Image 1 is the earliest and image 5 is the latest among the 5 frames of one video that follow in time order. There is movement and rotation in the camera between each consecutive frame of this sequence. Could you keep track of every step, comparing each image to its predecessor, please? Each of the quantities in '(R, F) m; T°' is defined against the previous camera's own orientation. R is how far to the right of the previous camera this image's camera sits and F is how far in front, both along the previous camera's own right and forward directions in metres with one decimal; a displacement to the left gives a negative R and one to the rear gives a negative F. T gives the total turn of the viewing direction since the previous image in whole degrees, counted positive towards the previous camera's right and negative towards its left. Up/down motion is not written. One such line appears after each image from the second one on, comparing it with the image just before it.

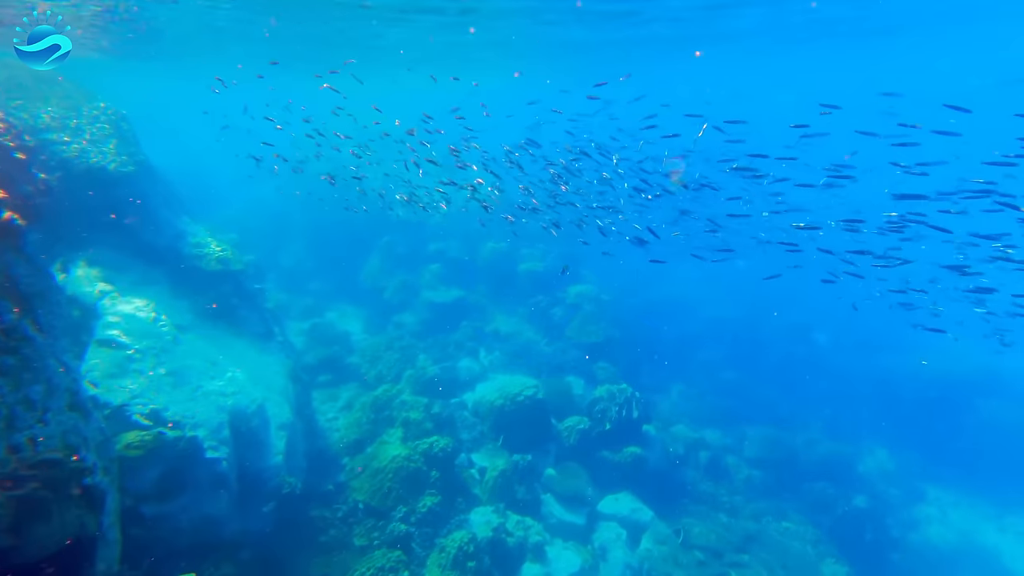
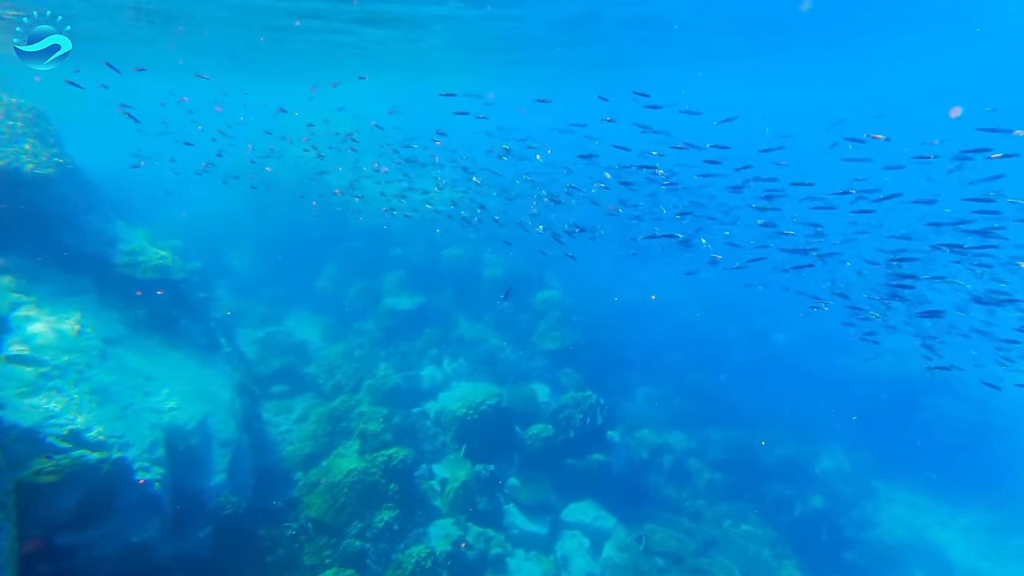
(+0.8, +0.6) m; +3°
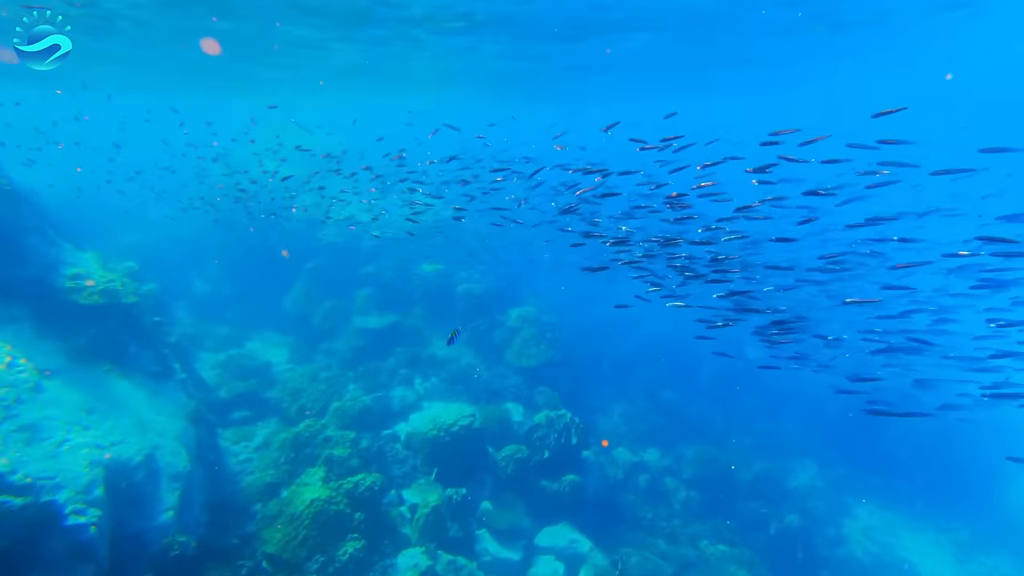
(+0.6, +0.6) m; +2°
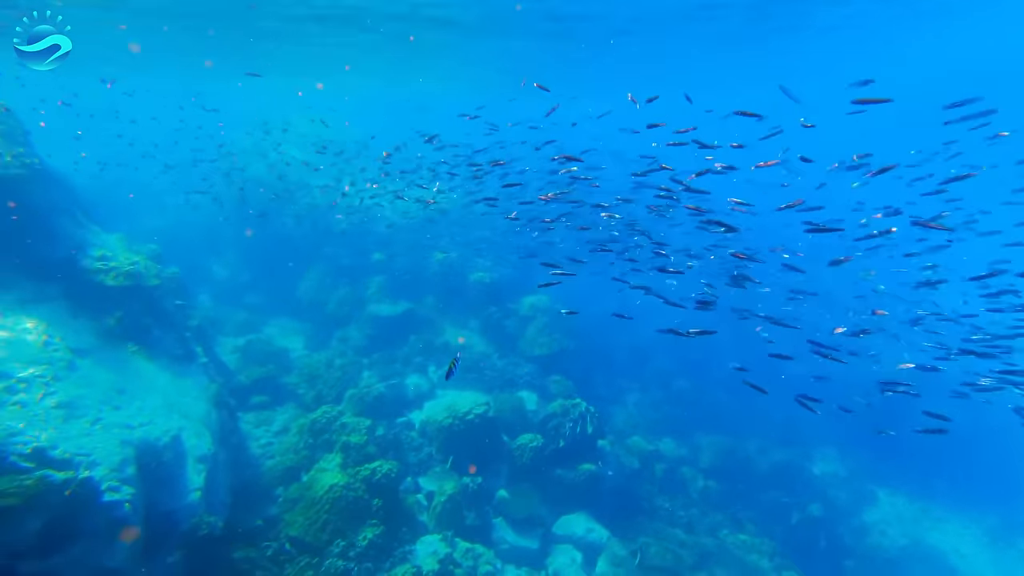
(-0.8, 0.0) m; -1°
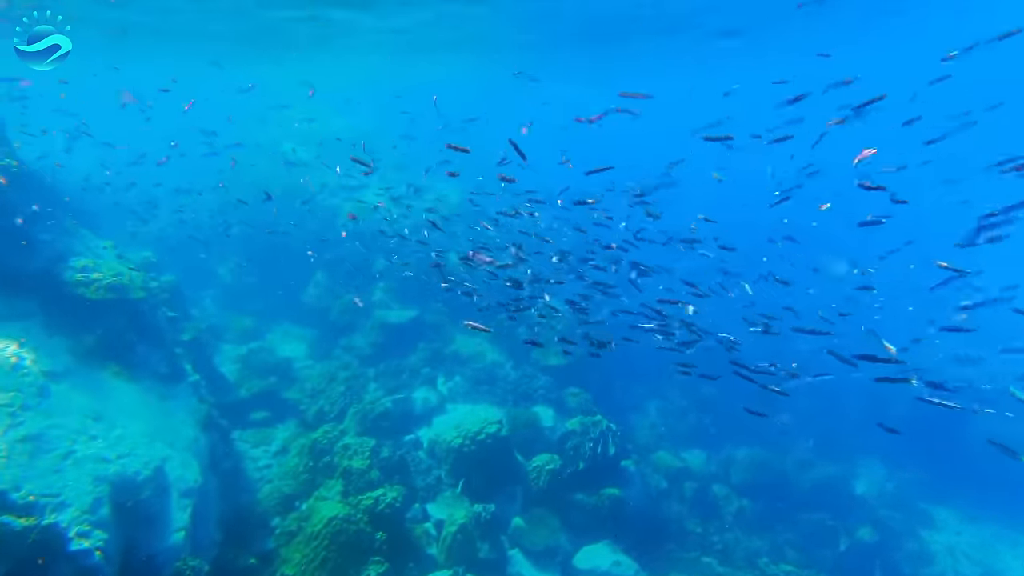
(-0.2, +2.2) m; -1°
